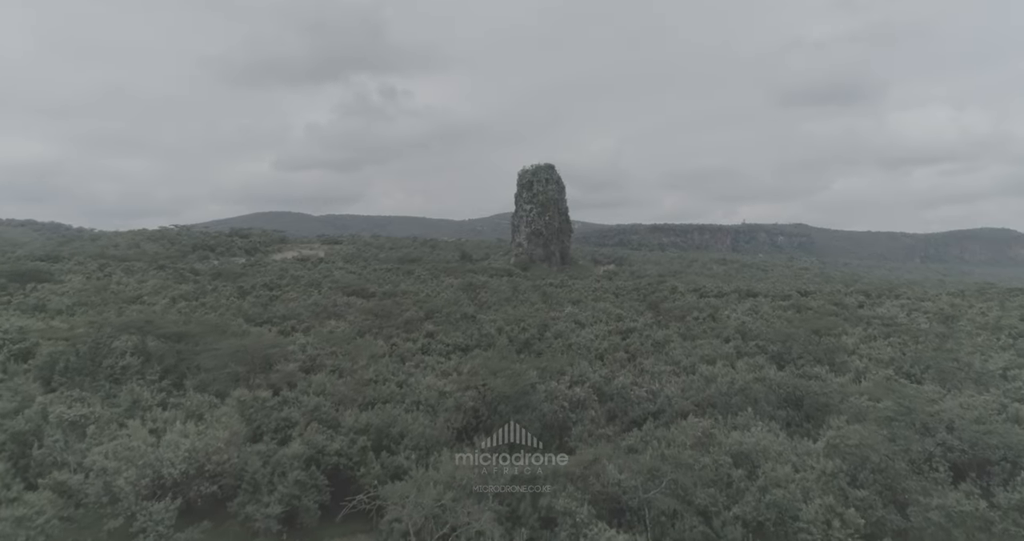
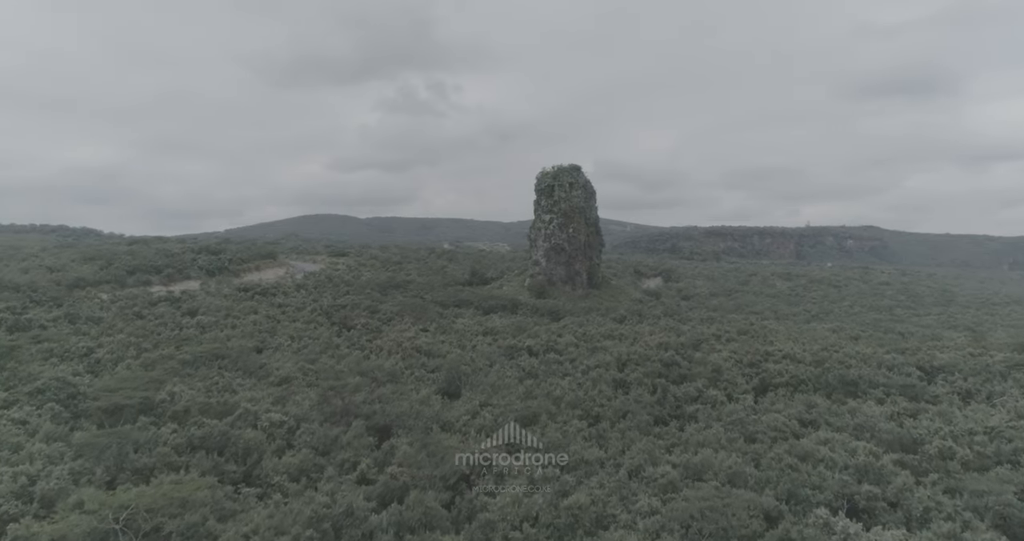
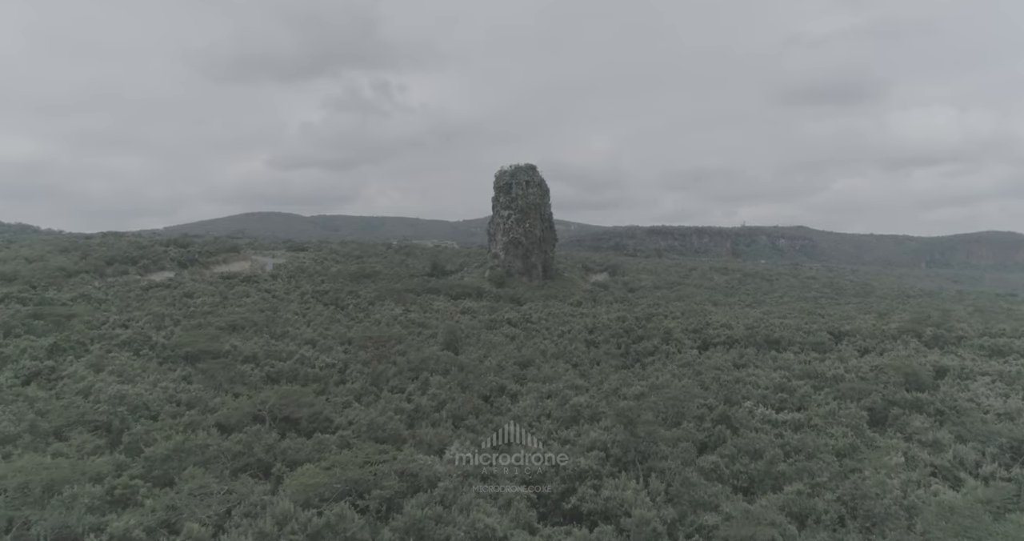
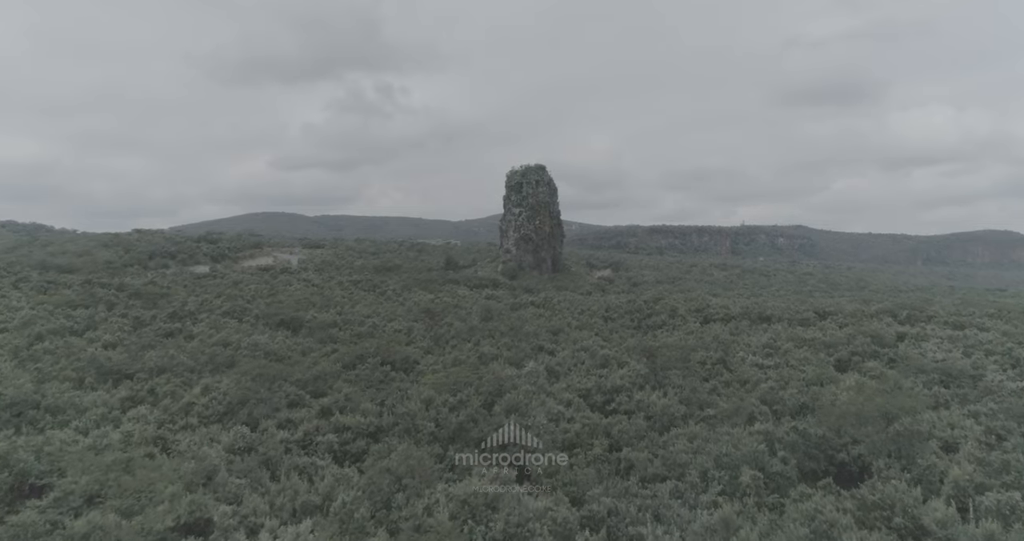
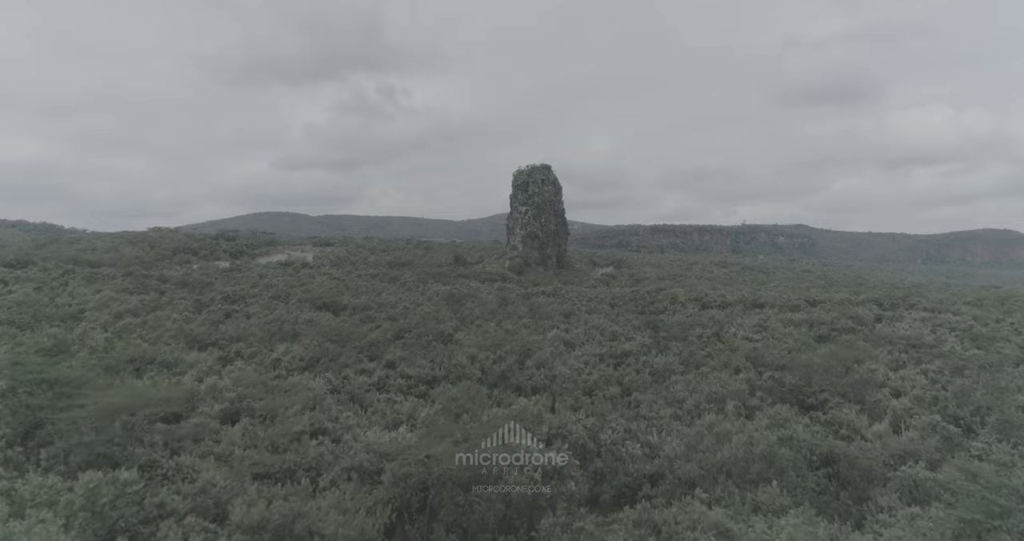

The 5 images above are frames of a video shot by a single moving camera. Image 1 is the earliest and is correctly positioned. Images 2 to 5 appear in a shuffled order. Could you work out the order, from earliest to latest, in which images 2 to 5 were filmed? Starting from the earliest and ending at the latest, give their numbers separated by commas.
5, 4, 3, 2
